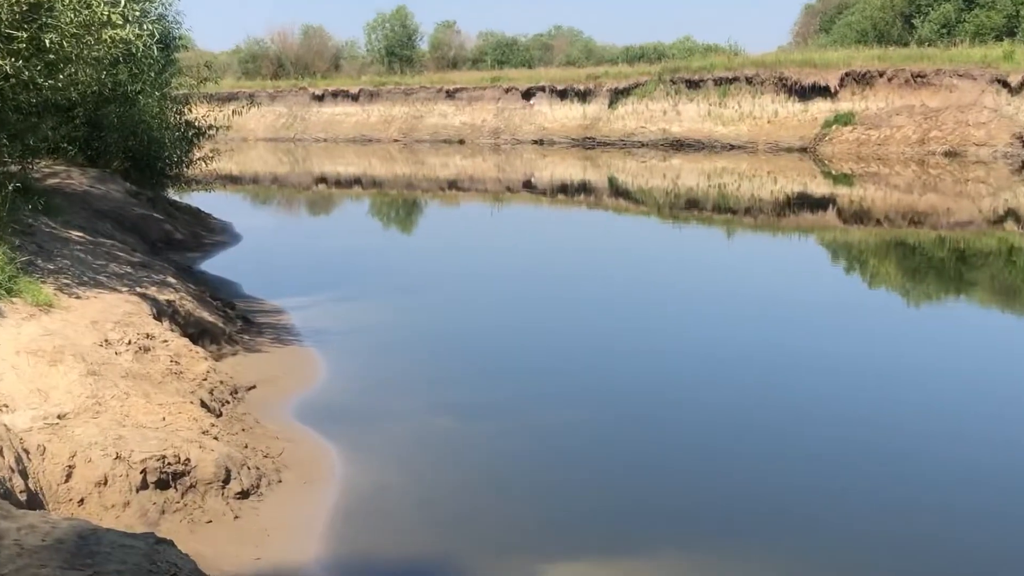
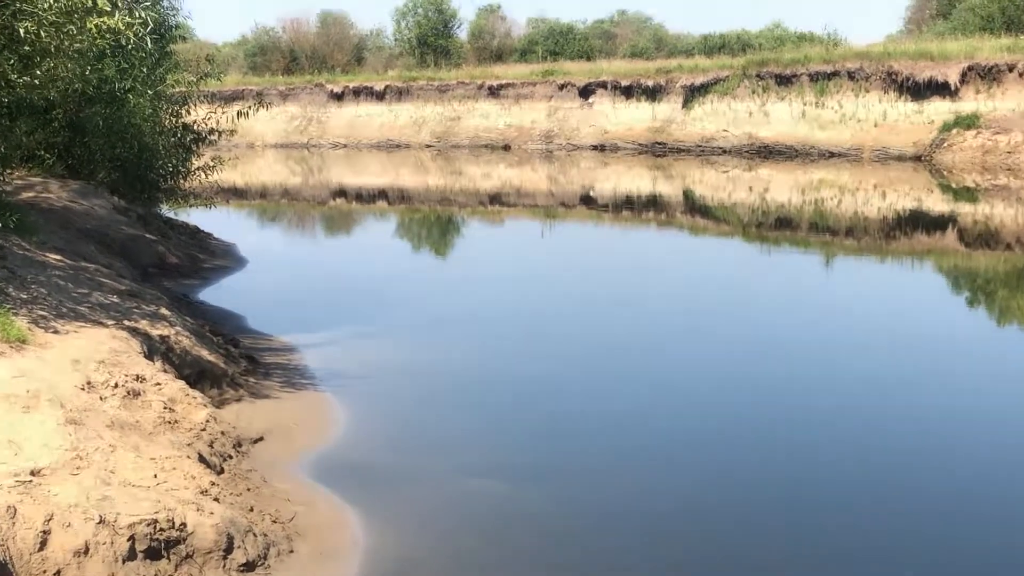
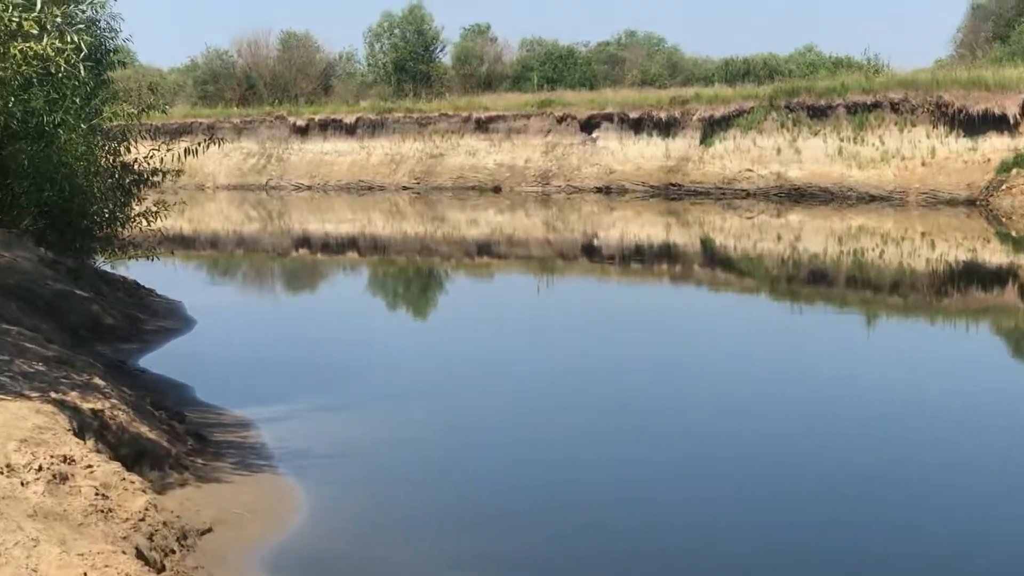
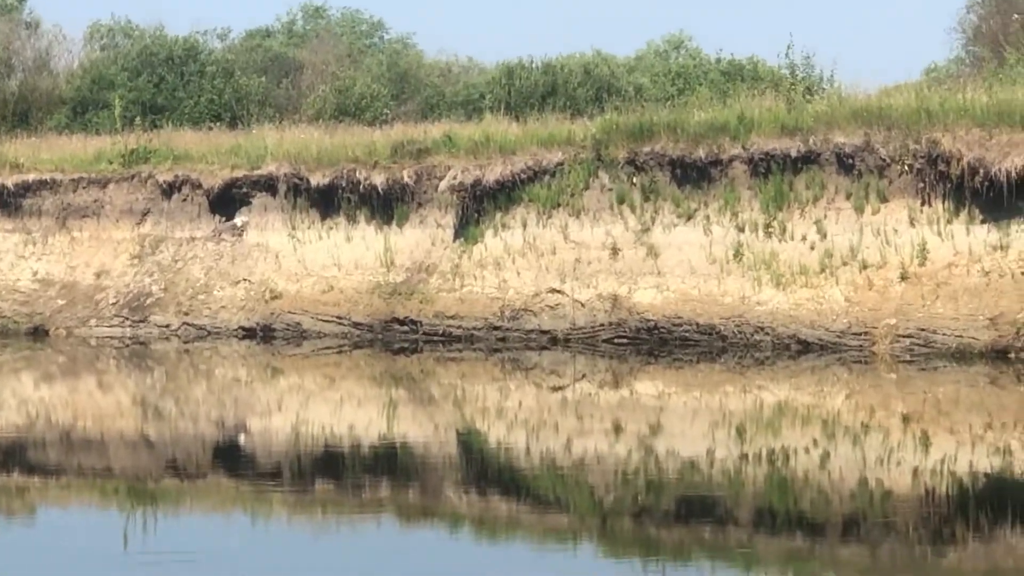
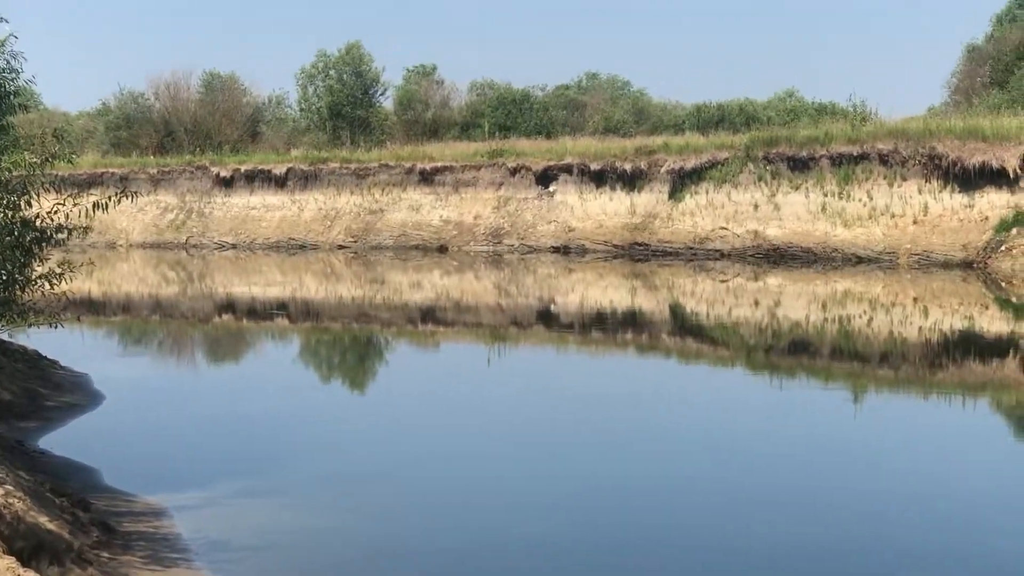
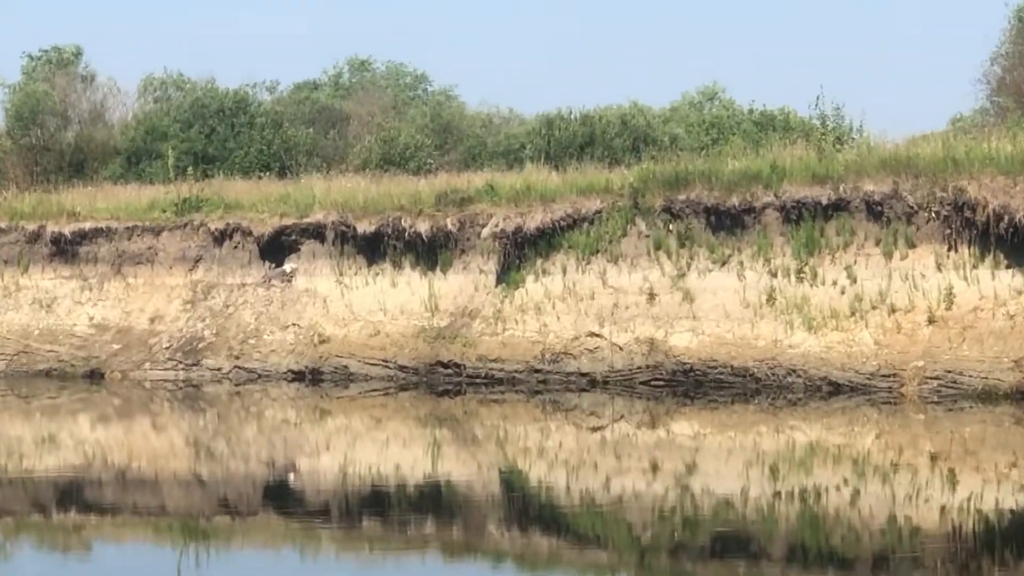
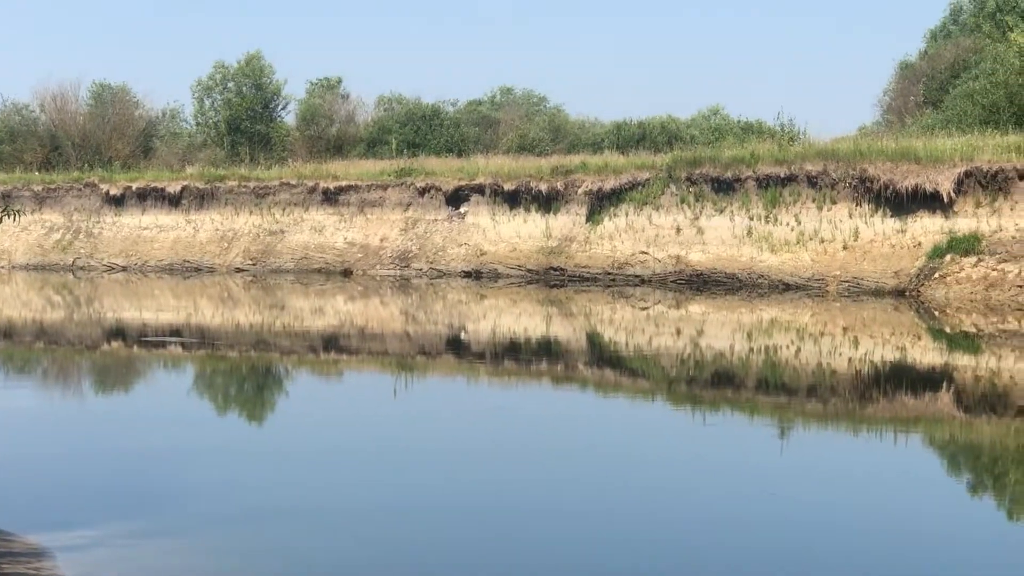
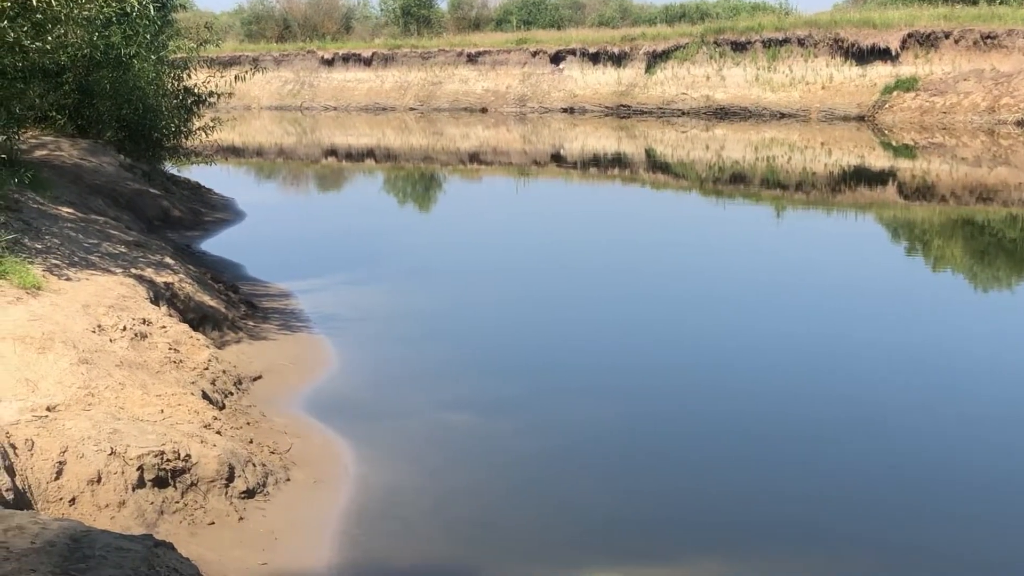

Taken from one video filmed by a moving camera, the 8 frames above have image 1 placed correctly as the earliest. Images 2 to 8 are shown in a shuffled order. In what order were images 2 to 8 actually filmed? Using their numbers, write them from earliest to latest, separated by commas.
8, 2, 3, 5, 7, 6, 4
